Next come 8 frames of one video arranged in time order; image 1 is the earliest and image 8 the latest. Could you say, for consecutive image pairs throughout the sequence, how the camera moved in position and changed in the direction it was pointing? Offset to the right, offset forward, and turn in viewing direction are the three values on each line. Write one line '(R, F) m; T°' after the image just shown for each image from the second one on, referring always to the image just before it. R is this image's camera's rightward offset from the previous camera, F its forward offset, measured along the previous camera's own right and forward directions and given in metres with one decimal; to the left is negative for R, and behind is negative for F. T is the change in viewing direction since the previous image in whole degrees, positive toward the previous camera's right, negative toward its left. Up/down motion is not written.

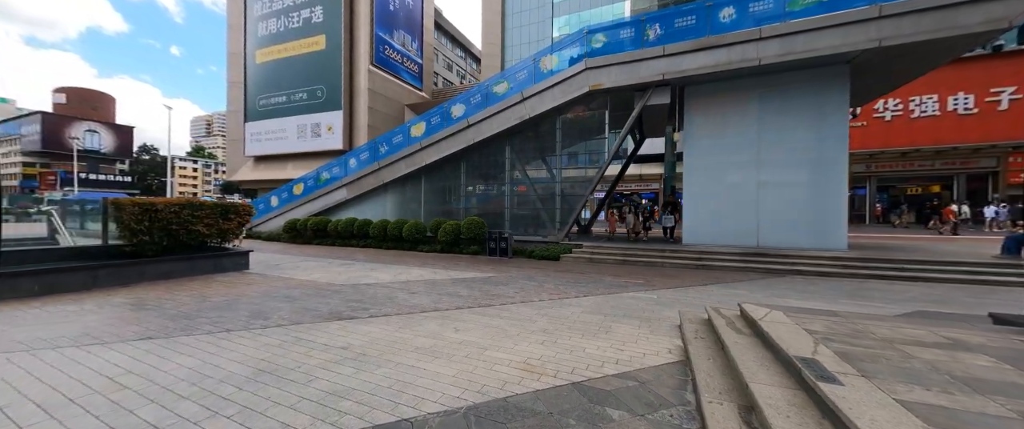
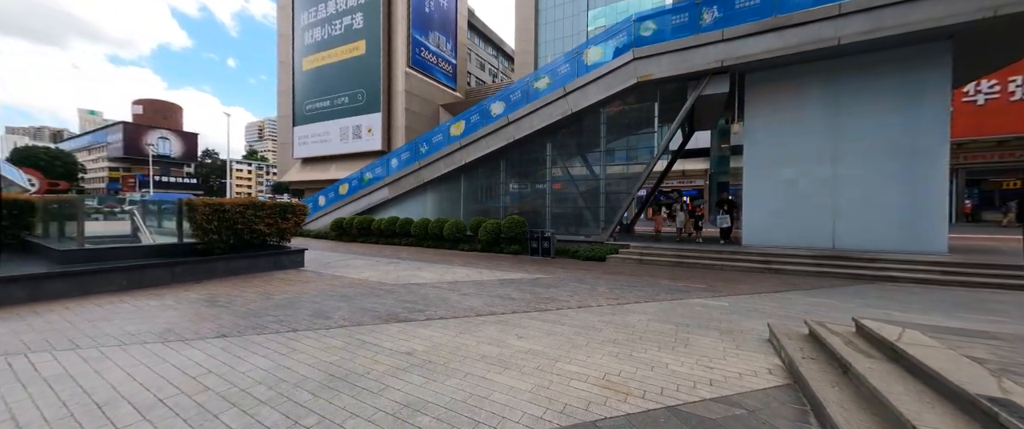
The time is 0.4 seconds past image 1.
(-0.4, +0.2) m; -5°
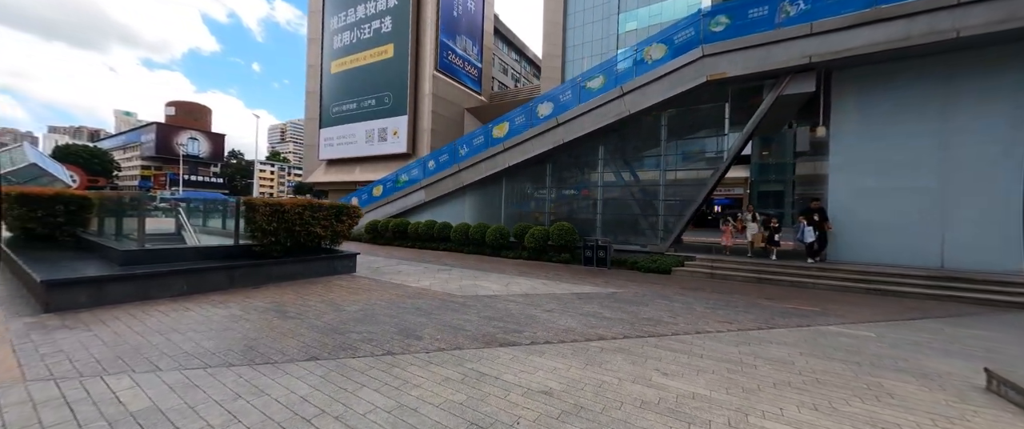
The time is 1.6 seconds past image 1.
(-1.1, +0.5) m; -2°
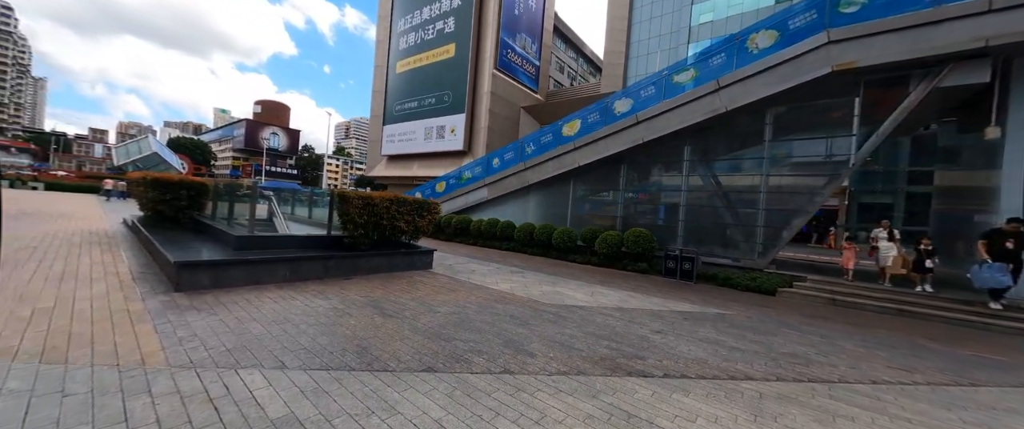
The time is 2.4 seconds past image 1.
(-0.8, +0.4) m; -8°
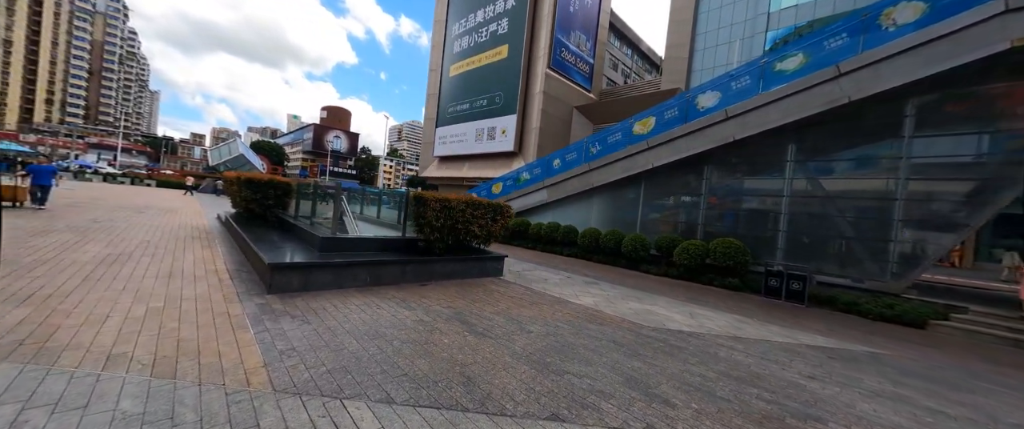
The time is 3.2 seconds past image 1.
(-0.7, +0.5) m; -8°
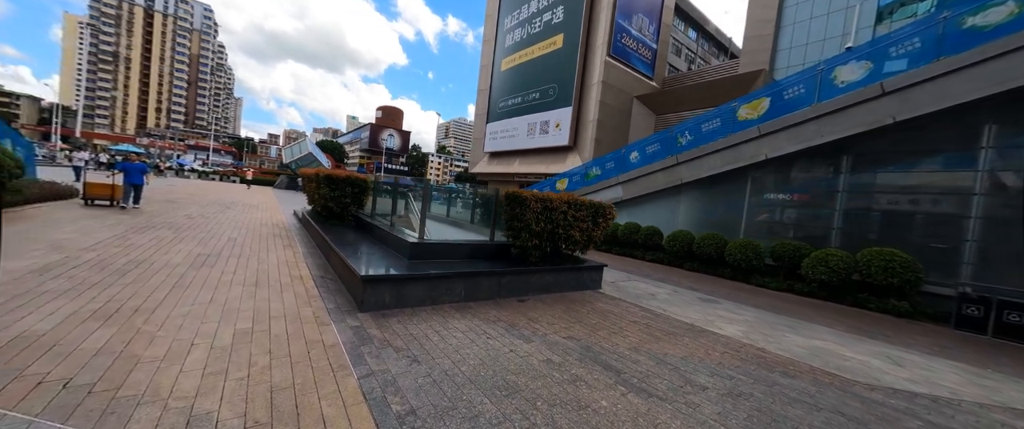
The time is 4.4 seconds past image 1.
(-1.1, +1.0) m; -8°
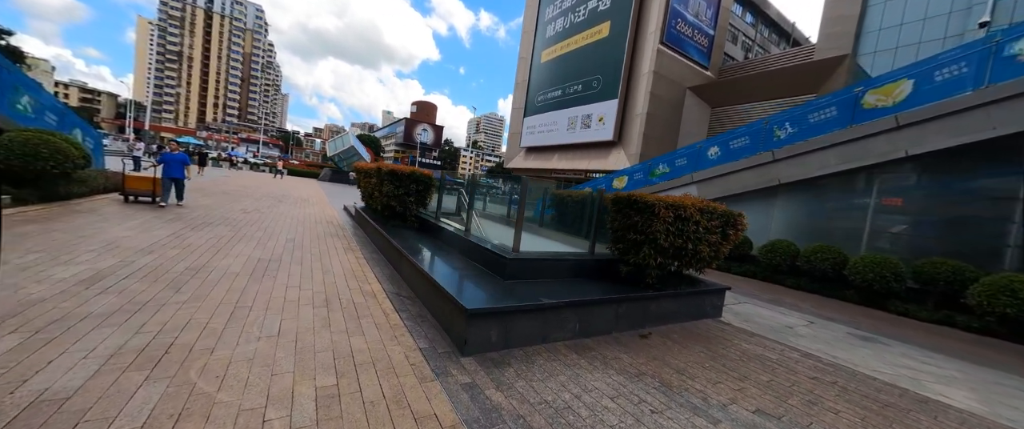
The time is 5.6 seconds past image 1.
(-1.1, +1.0) m; -5°
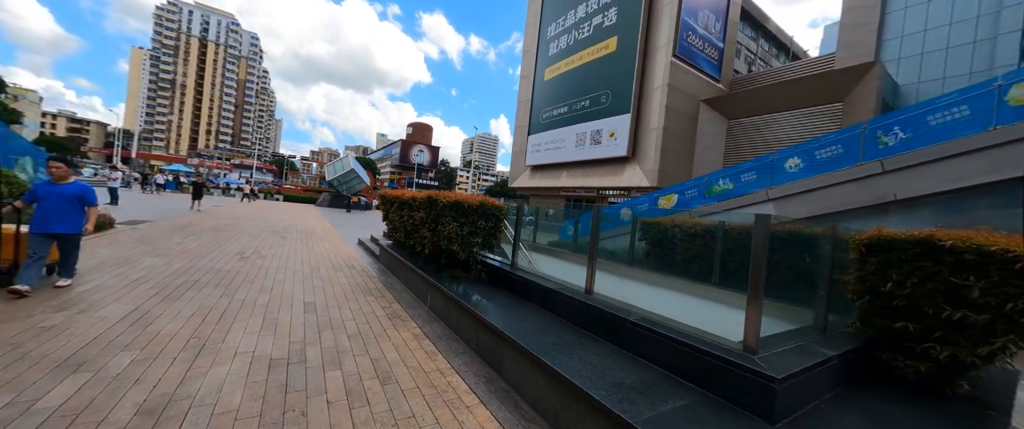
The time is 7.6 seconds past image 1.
(-1.6, +1.9) m; +1°
